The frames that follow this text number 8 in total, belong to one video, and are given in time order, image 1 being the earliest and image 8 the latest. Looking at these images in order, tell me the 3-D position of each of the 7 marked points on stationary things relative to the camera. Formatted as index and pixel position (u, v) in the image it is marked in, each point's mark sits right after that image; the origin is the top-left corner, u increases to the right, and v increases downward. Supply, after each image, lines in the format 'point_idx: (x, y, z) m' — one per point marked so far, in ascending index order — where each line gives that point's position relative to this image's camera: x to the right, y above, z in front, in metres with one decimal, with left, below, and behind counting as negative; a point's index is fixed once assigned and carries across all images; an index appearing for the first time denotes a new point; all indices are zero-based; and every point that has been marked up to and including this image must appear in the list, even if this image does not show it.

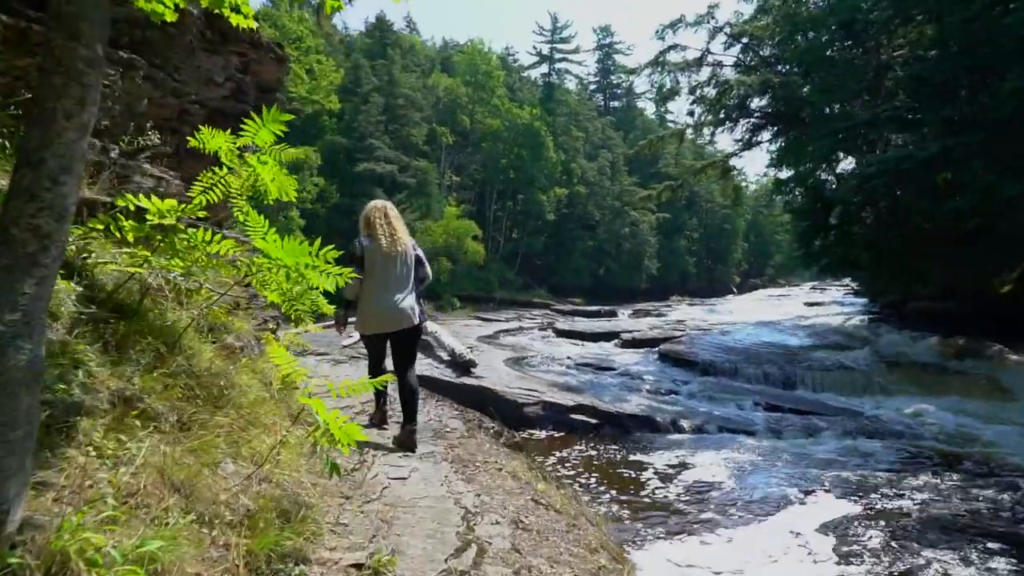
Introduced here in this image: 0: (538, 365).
0: (+0.5, -1.5, +13.9) m
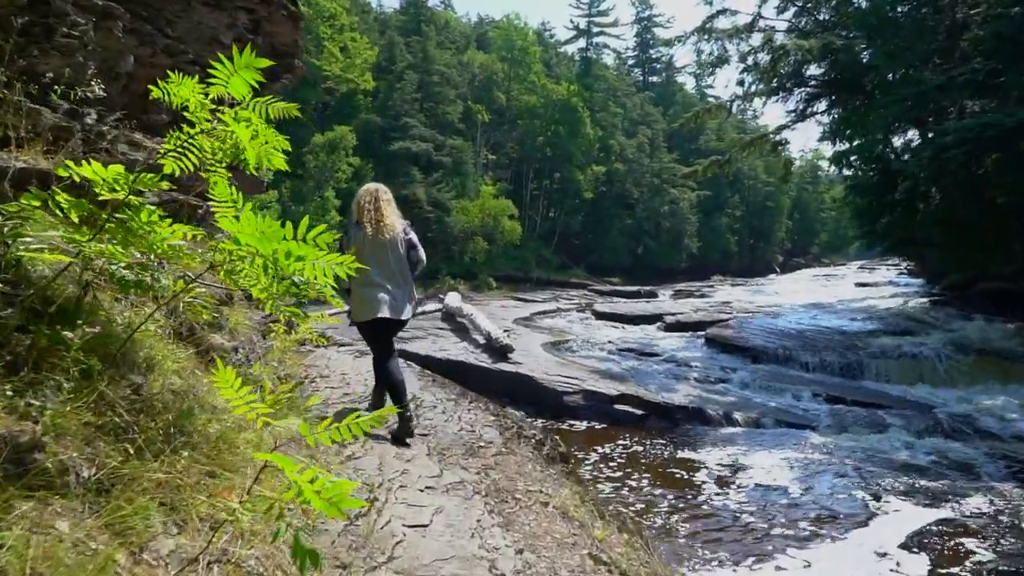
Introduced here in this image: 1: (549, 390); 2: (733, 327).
0: (+1.2, -1.1, +13.3) m
1: (+0.5, -1.4, +9.9) m
2: (+4.3, -0.8, +13.7) m
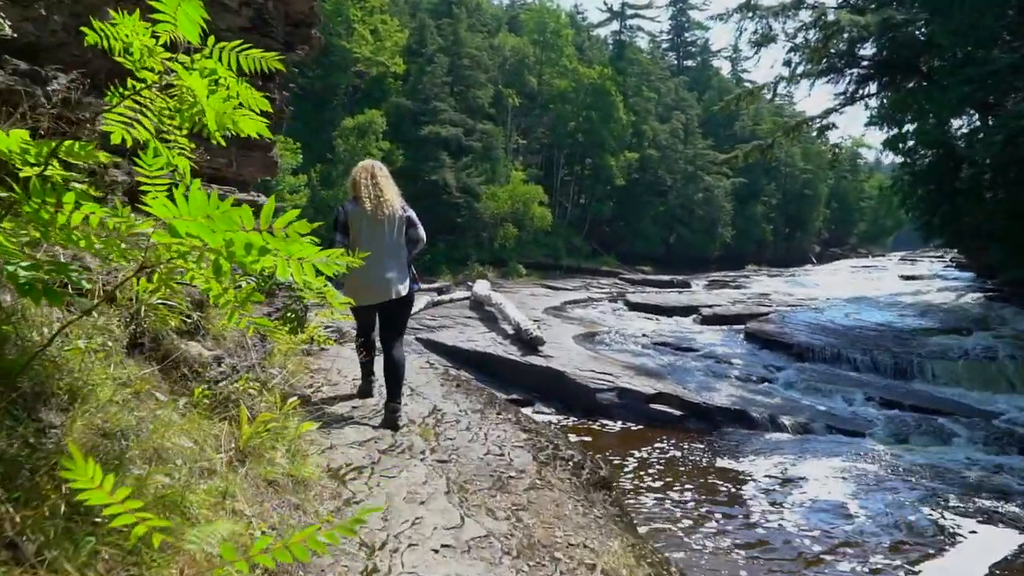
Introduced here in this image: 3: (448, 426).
0: (+1.7, -1.0, +12.7) m
1: (+0.9, -1.3, +9.4) m
2: (+4.8, -0.6, +13.0) m
3: (-0.3, -0.7, +3.3) m
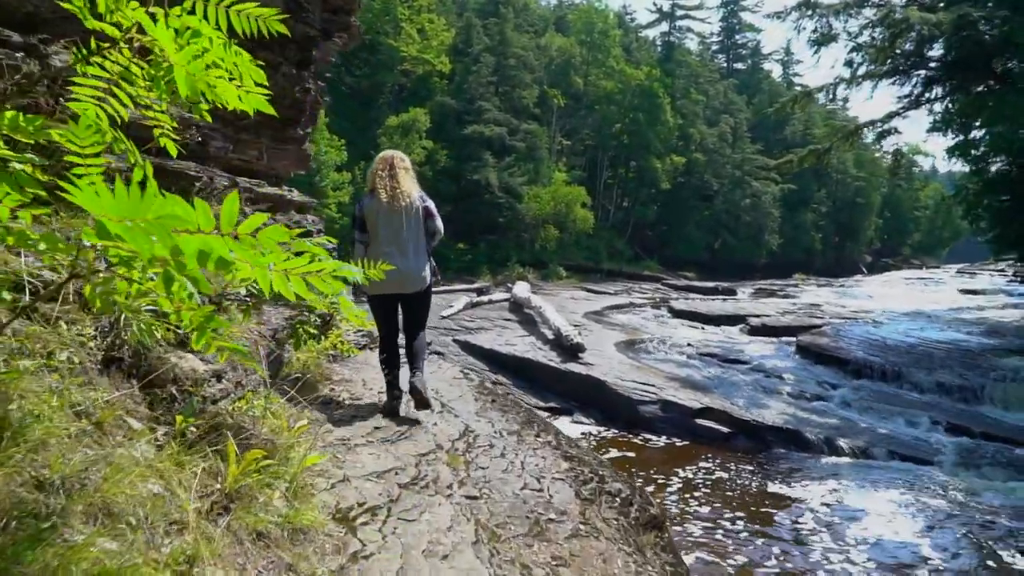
0: (+2.4, -1.1, +12.2) m
1: (+1.4, -1.4, +8.9) m
2: (+5.5, -0.8, +12.4) m
3: (-0.1, -0.7, +3.0) m
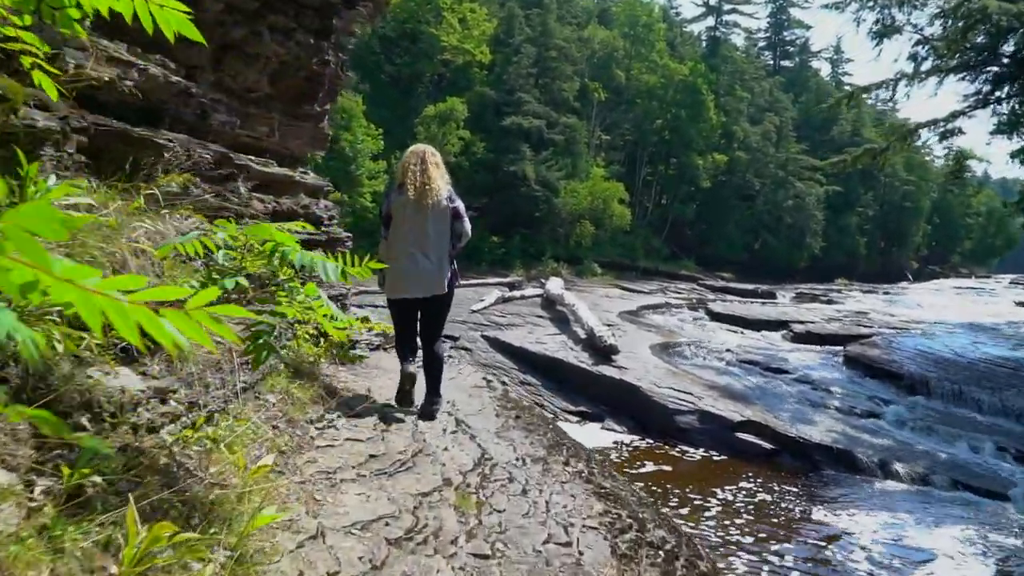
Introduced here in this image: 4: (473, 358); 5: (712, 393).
0: (+2.9, -1.1, +11.6) m
1: (+1.7, -1.4, +8.4) m
2: (+6.0, -1.0, +11.6) m
3: (0.0, -0.7, +2.5) m
4: (-0.5, -1.0, +10.0) m
5: (+2.5, -1.3, +8.9) m
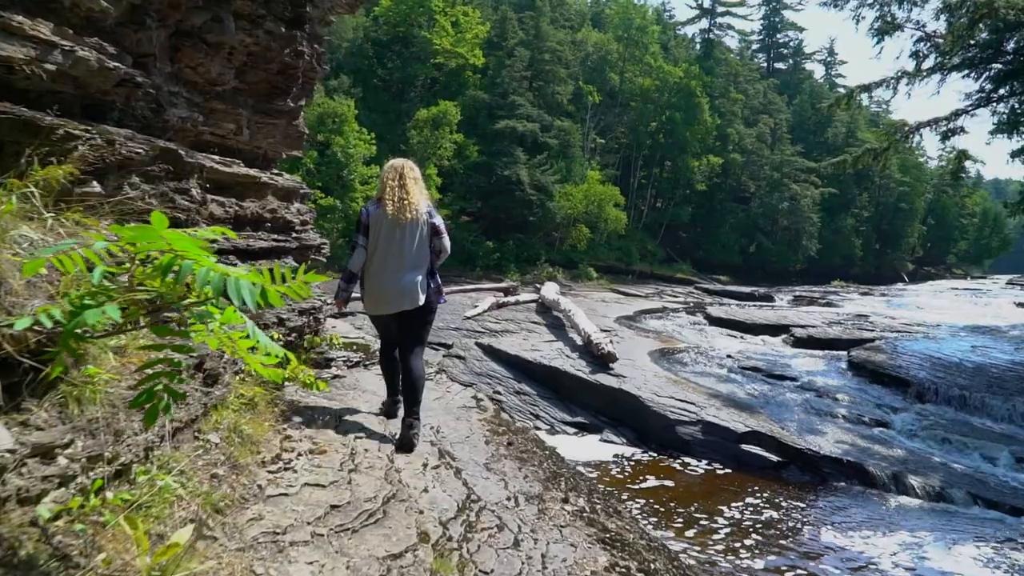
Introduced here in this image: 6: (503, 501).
0: (+2.8, -1.2, +11.3) m
1: (+1.7, -1.5, +8.0) m
2: (+5.9, -1.0, +11.3) m
3: (-0.1, -0.7, +2.2) m
4: (-0.6, -1.1, +9.6) m
5: (+2.5, -1.4, +8.6) m
6: (0.0, -0.7, +2.5) m
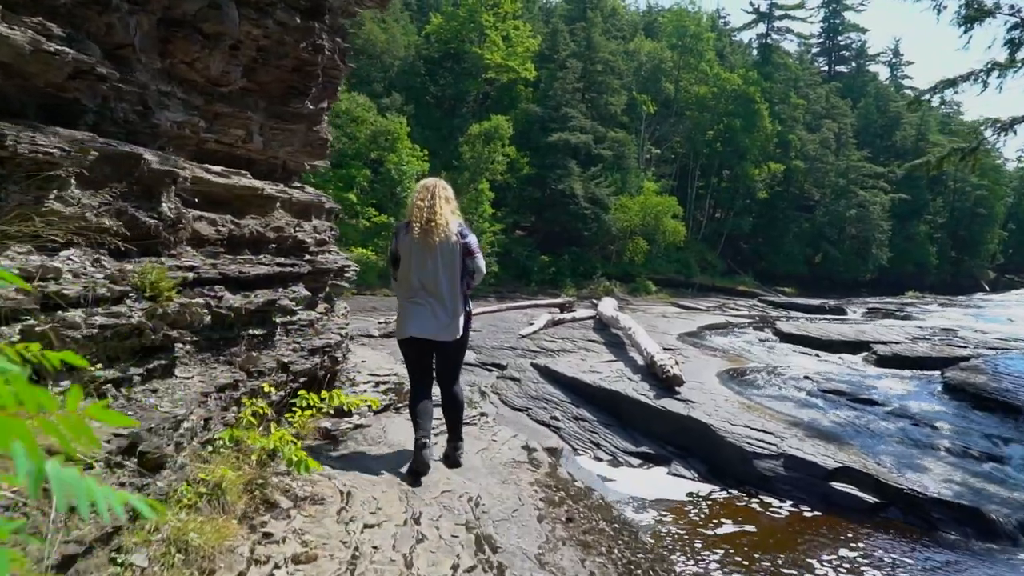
0: (+3.7, -1.4, +10.4) m
1: (+2.3, -1.6, +7.2) m
2: (+6.7, -1.2, +10.1) m
3: (+0.1, -0.8, +1.5) m
4: (+0.1, -1.3, +8.9) m
5: (+3.1, -1.6, +7.7) m
6: (+0.1, -0.8, +1.9) m
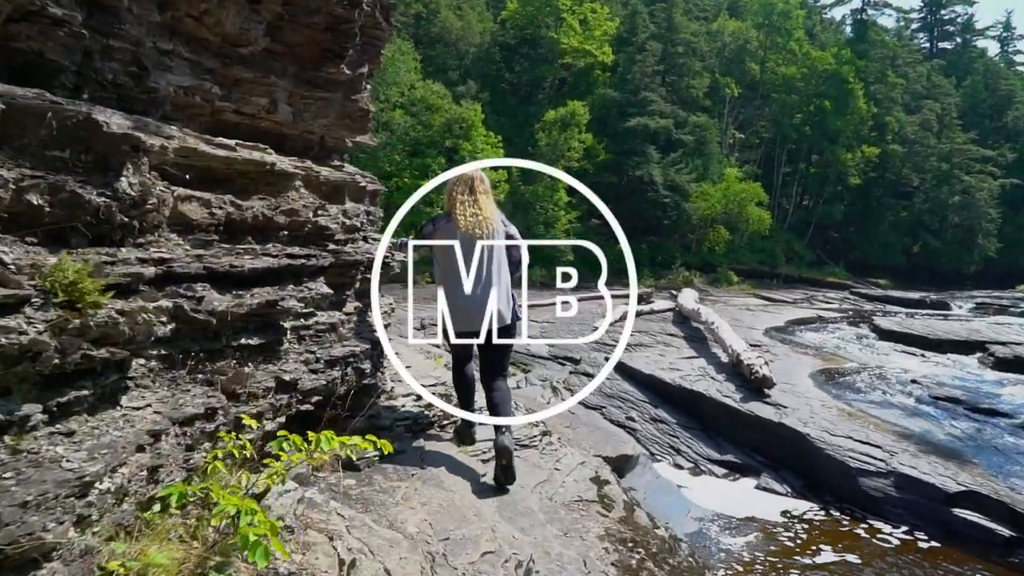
0: (+4.6, -1.3, +9.4) m
1: (+2.9, -1.6, +6.4) m
2: (+7.7, -1.1, +8.8) m
3: (+0.1, -0.9, +0.9) m
4: (+1.0, -1.2, +8.3) m
5: (+3.8, -1.5, +6.8) m
6: (+0.2, -0.8, +1.3) m
